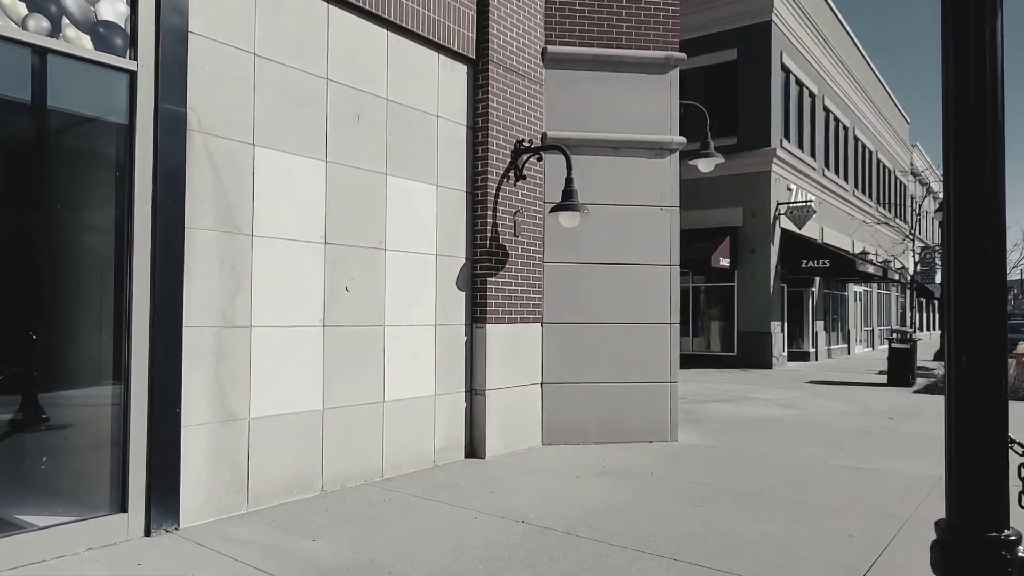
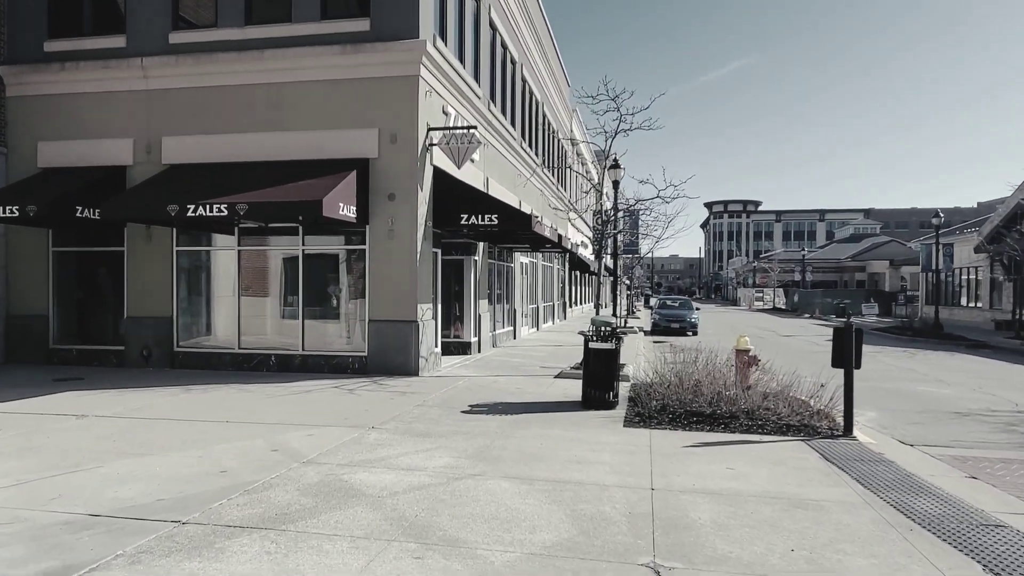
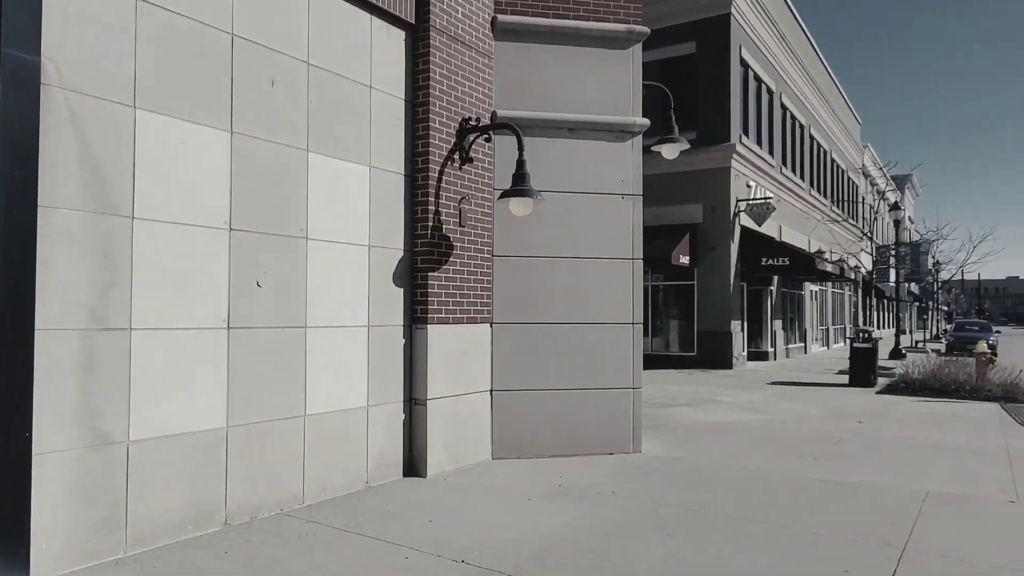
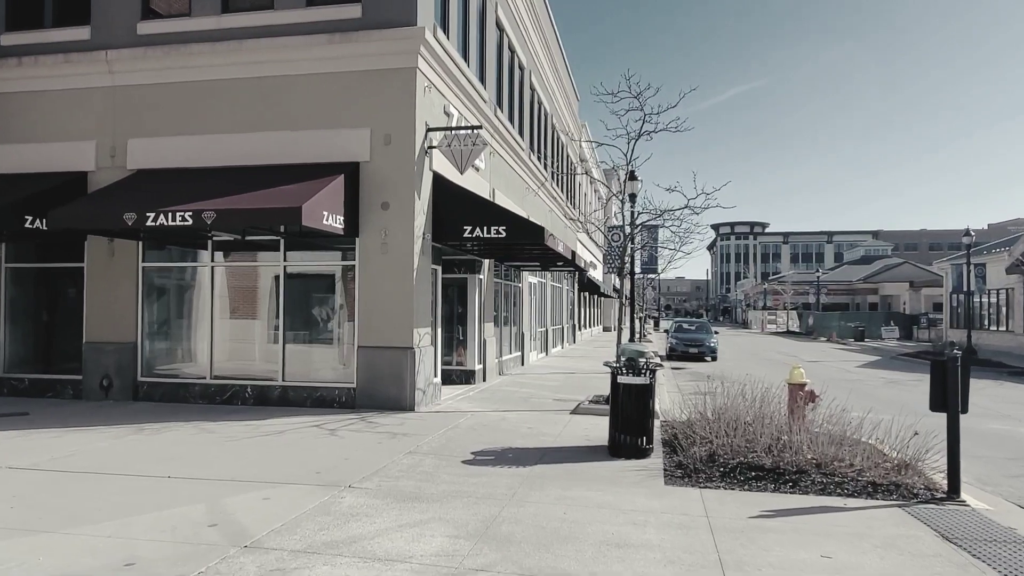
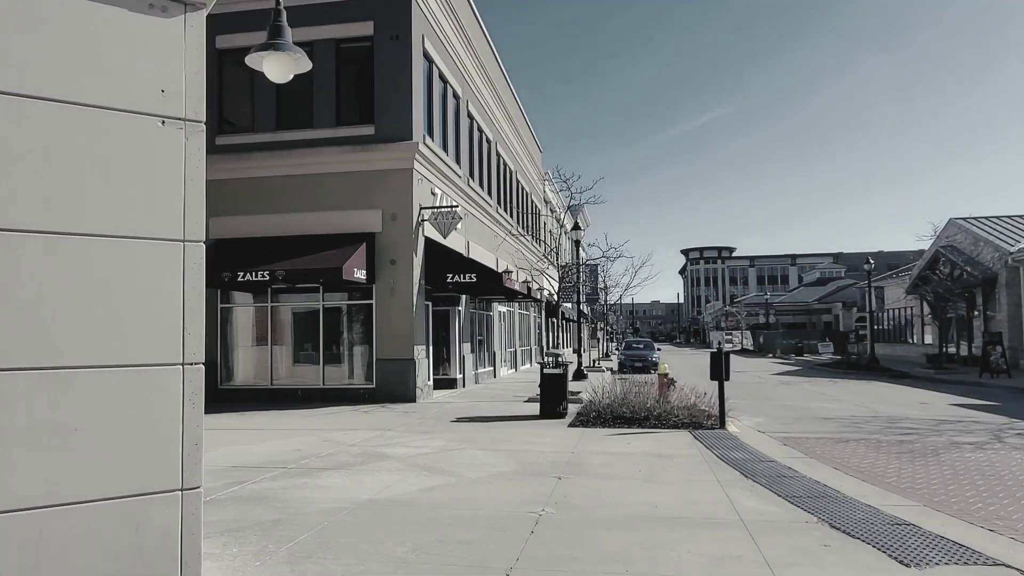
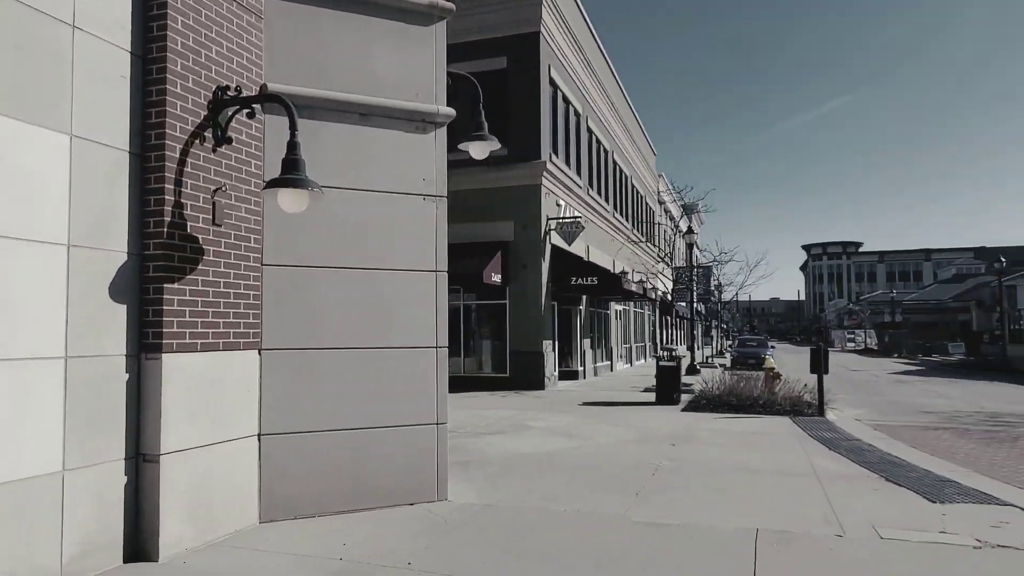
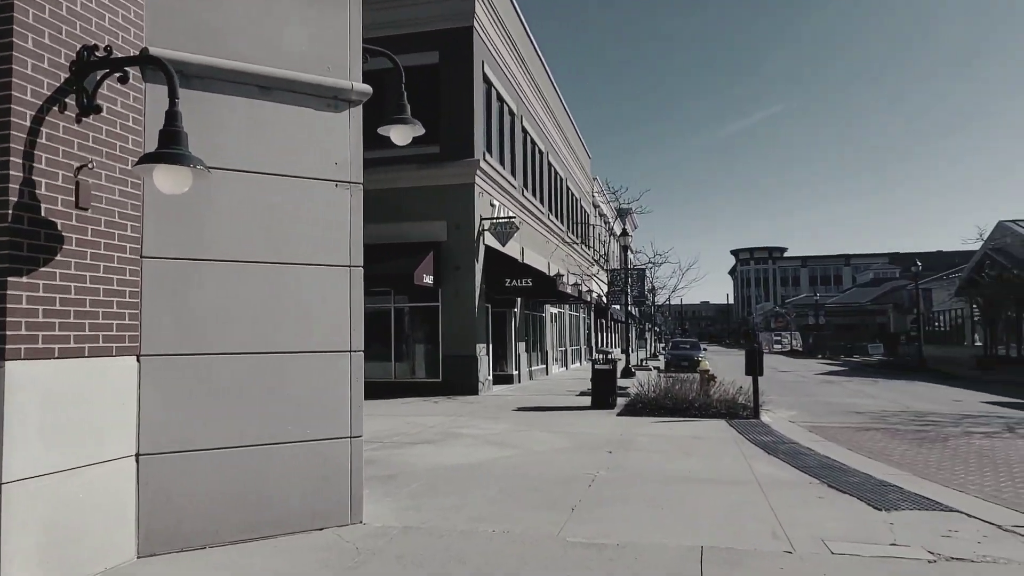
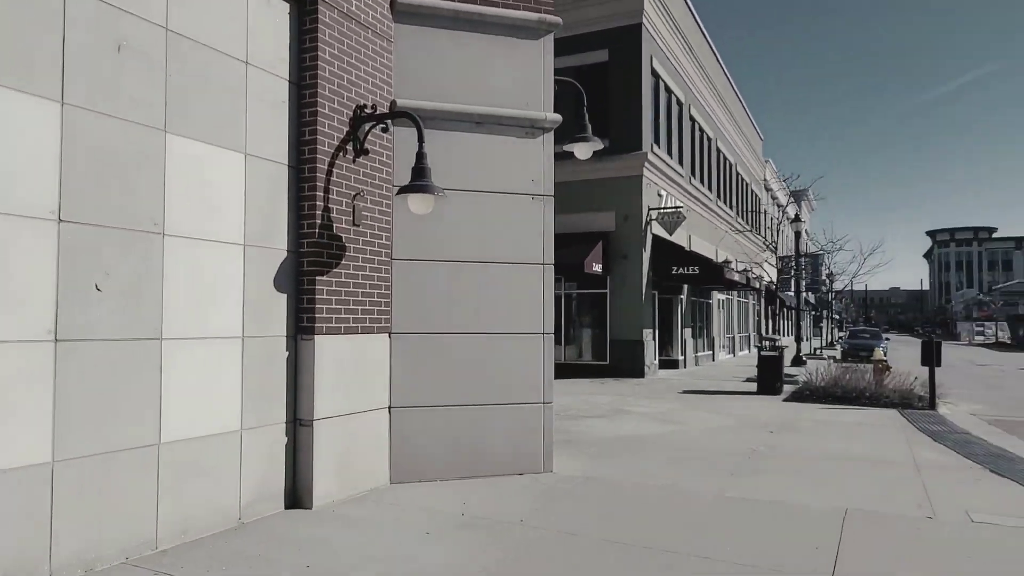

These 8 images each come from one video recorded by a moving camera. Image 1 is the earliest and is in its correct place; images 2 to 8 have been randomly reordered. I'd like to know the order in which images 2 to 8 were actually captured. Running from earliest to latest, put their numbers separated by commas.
3, 8, 6, 7, 5, 2, 4
